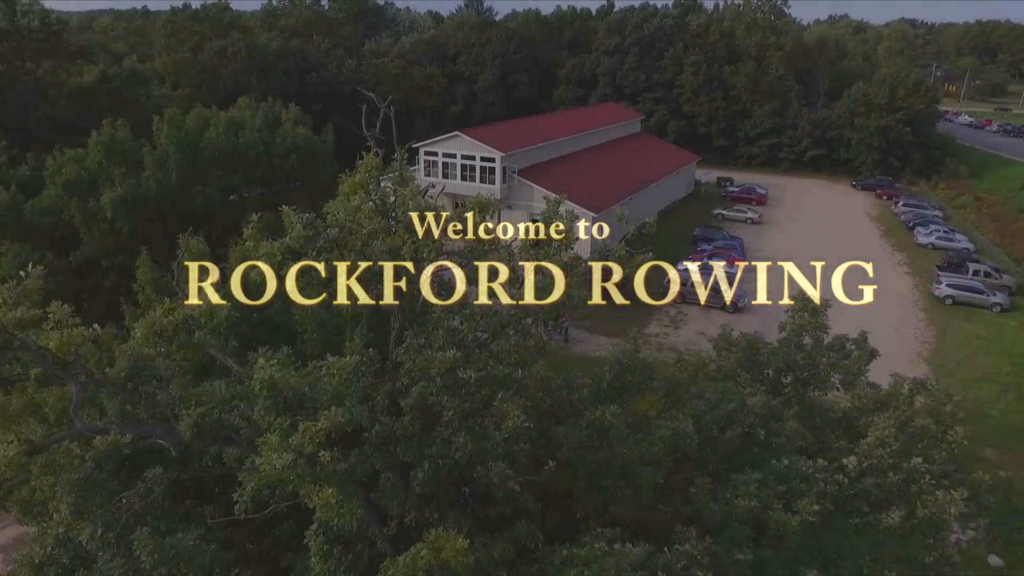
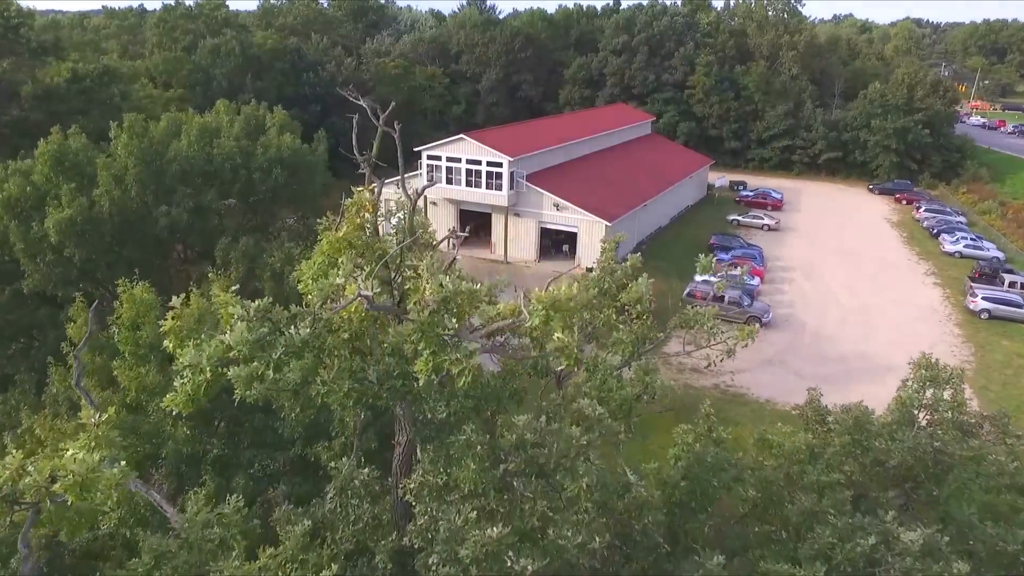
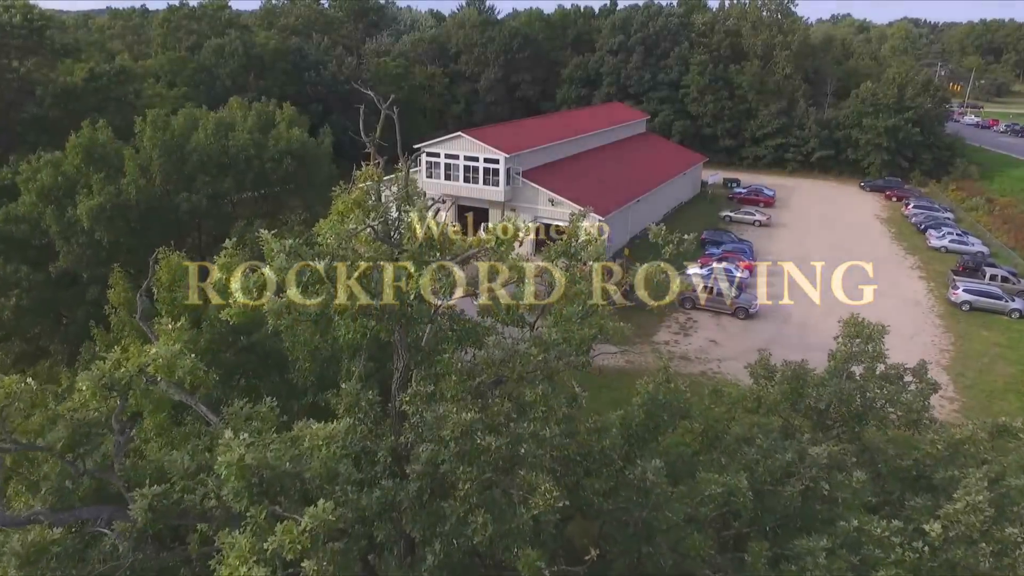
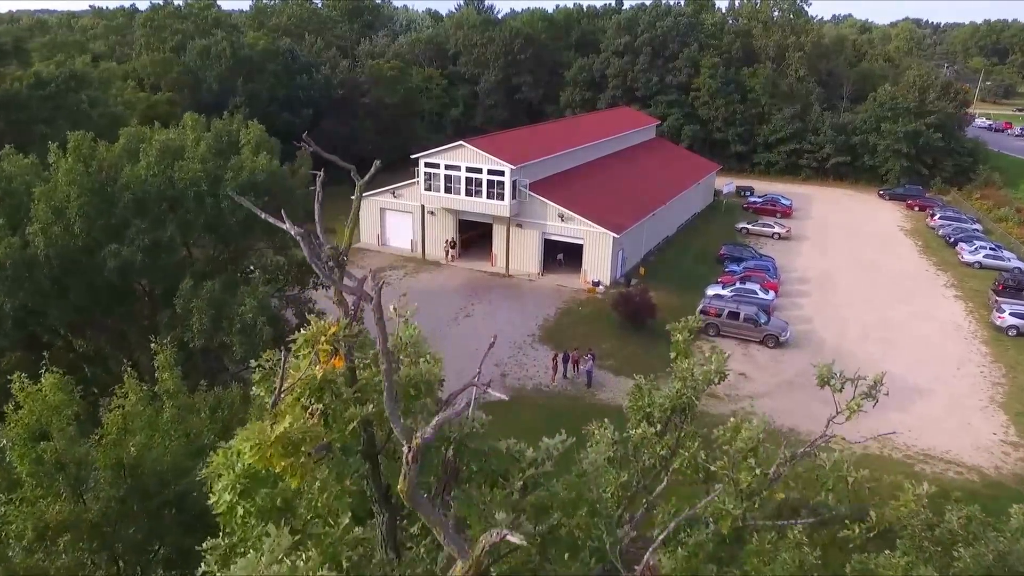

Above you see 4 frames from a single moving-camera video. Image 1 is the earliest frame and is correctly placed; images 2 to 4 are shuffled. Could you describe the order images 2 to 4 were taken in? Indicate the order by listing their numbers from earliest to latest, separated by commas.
3, 2, 4
